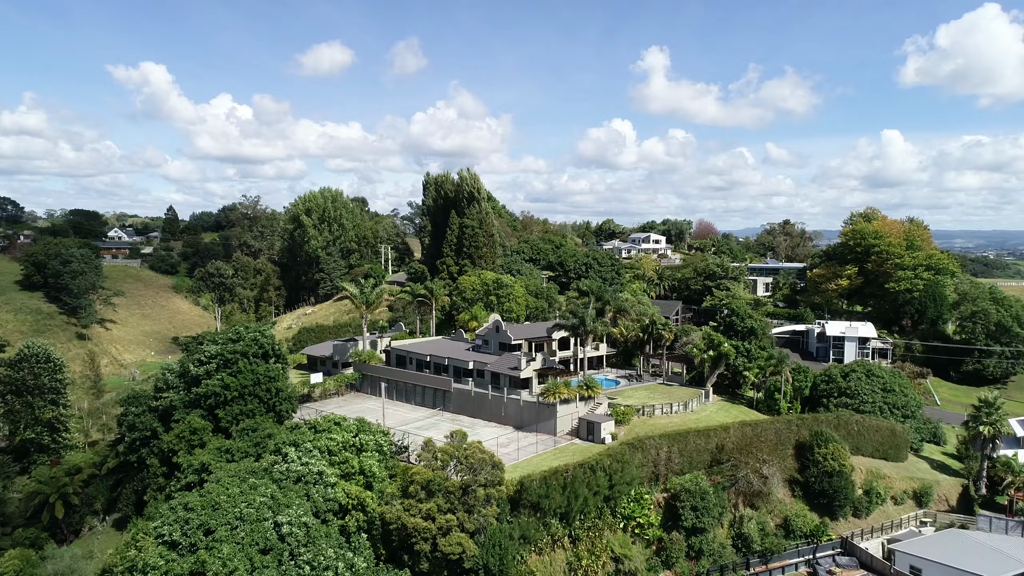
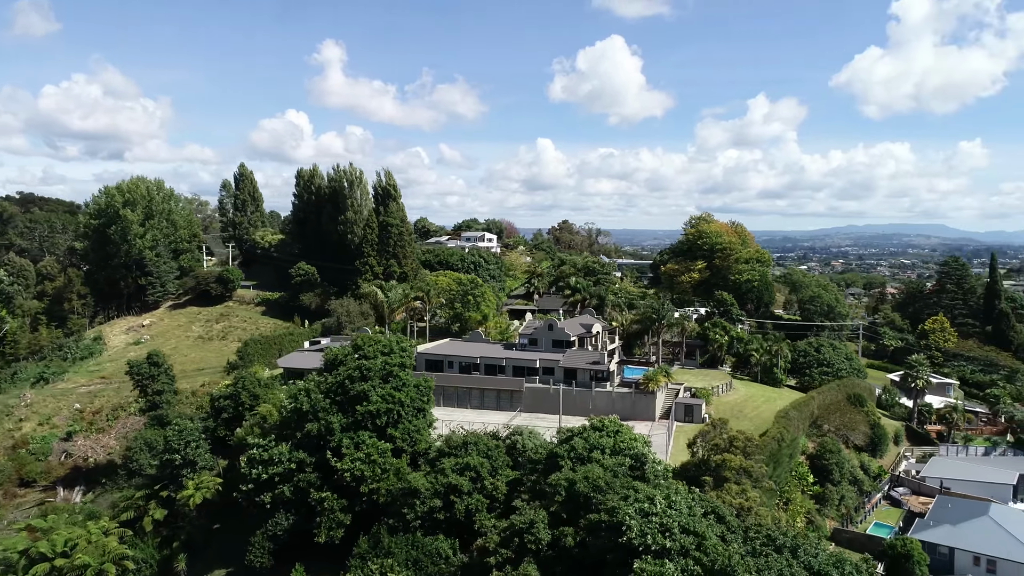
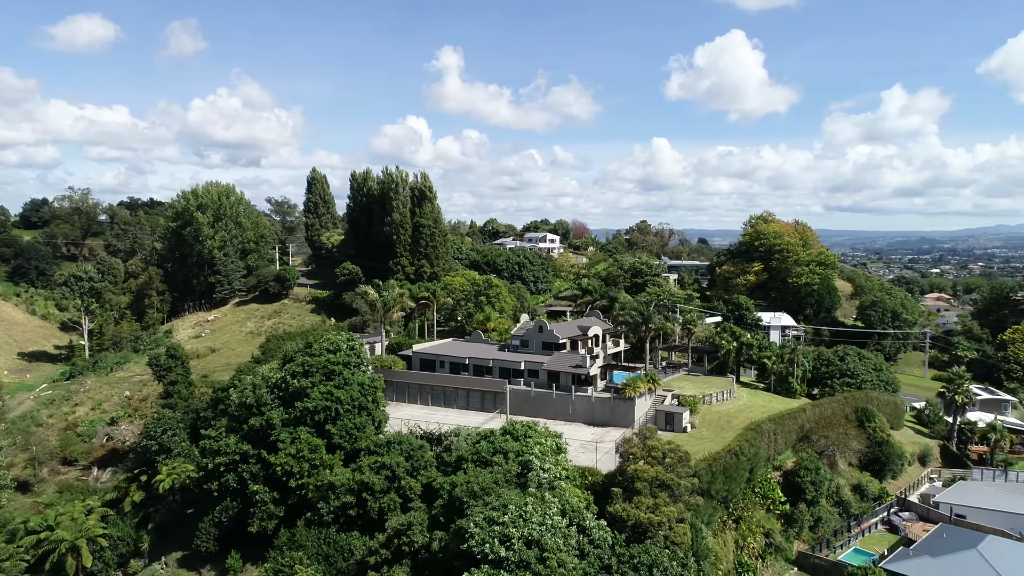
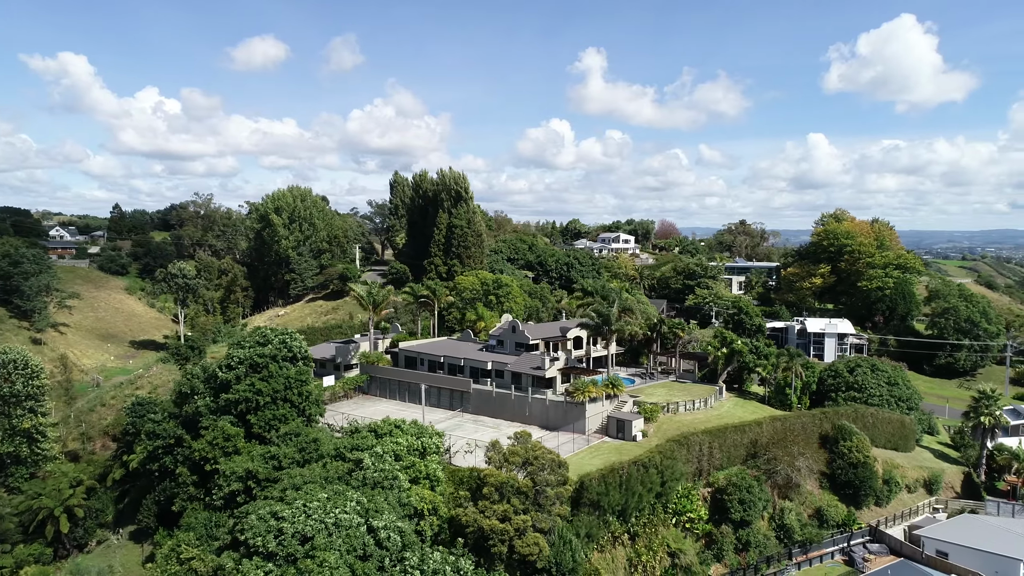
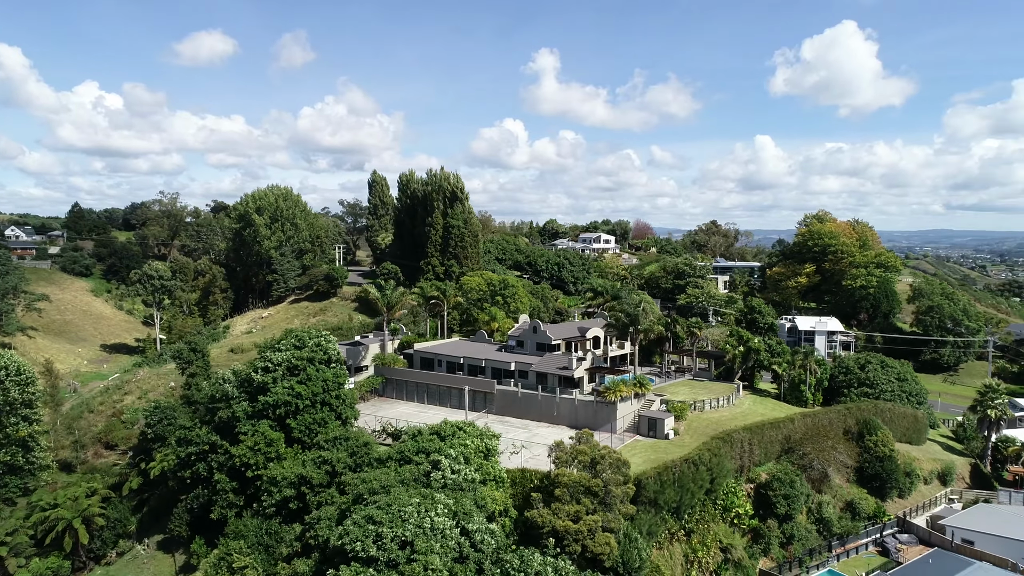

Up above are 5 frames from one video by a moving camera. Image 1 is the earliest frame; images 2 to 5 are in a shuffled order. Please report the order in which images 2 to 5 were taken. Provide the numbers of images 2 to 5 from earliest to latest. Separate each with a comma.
4, 5, 3, 2
